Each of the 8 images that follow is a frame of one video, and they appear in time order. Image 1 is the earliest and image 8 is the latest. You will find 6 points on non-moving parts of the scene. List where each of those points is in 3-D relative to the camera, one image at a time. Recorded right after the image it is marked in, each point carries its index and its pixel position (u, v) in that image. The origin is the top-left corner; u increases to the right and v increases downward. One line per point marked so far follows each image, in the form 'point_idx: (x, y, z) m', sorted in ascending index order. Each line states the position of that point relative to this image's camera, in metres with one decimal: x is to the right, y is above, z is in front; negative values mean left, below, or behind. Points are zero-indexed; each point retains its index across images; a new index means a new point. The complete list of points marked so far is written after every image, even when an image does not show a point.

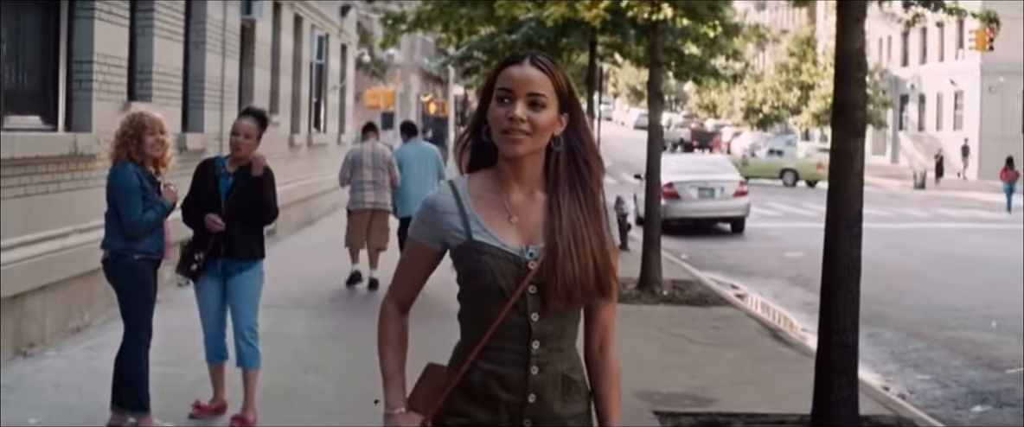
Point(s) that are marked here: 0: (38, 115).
0: (-3.3, +0.7, +9.2) m
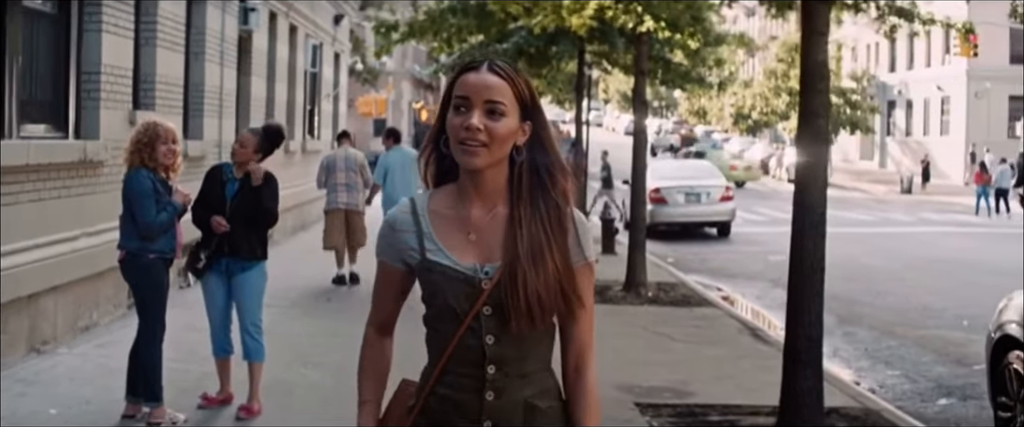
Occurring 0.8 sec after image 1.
0: (-3.3, +0.7, +9.6) m
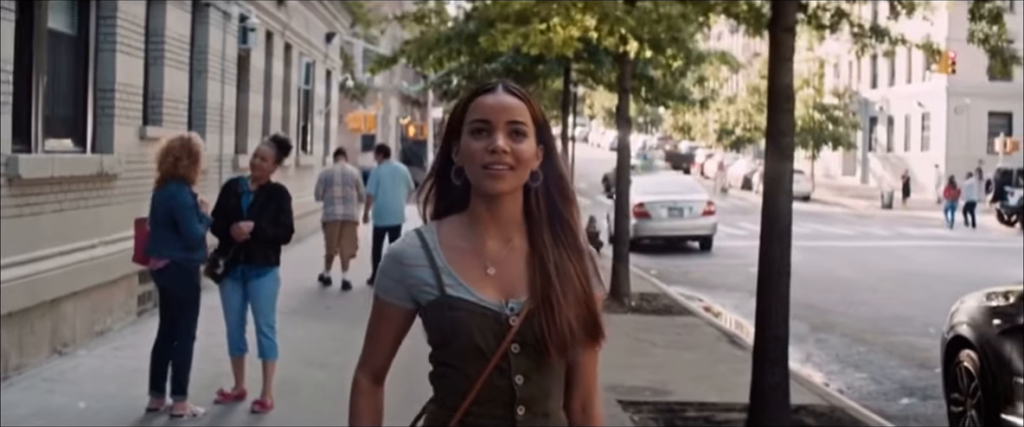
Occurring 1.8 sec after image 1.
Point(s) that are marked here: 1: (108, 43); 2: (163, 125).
0: (-3.4, +0.6, +10.3) m
1: (-3.3, +1.4, +10.8) m
2: (-3.3, +0.9, +12.8) m
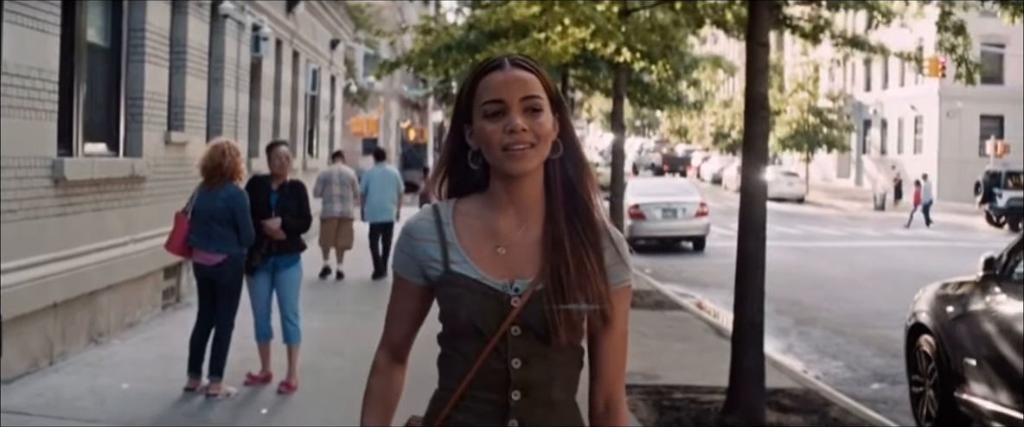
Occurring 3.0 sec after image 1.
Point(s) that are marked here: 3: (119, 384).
0: (-3.4, +0.6, +11.1) m
1: (-3.3, +1.4, +11.6) m
2: (-3.3, +0.9, +13.7) m
3: (-2.6, -1.1, +8.8) m
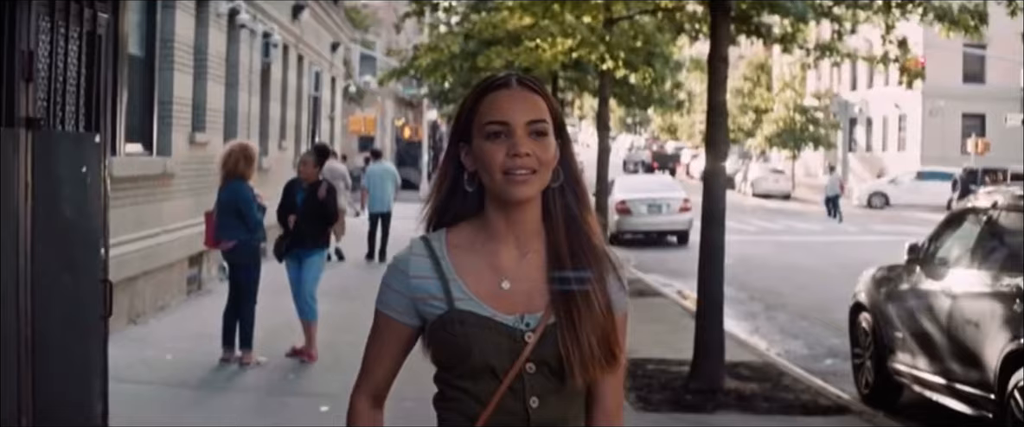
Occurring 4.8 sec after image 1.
0: (-3.5, +0.7, +12.4) m
1: (-3.3, +1.5, +12.9) m
2: (-3.4, +0.9, +15.0) m
3: (-2.7, -1.1, +10.1) m
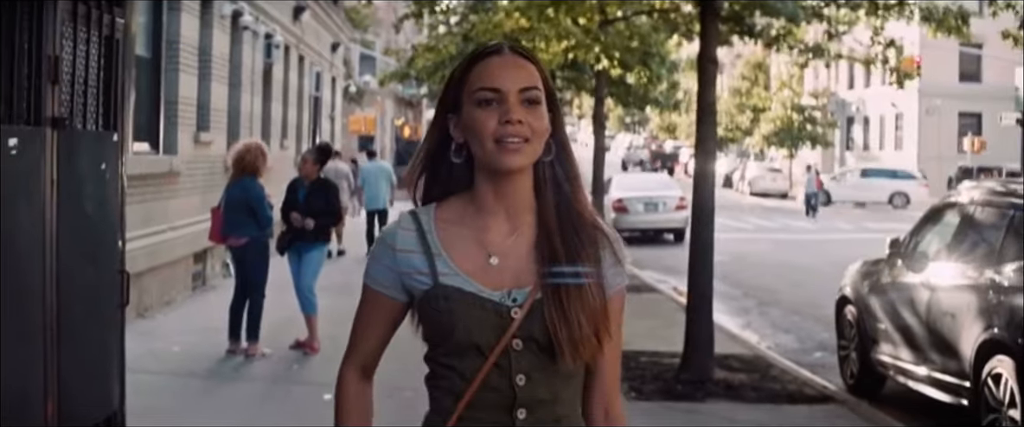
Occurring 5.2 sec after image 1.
0: (-3.5, +0.7, +12.7) m
1: (-3.4, +1.5, +13.3) m
2: (-3.5, +1.0, +15.3) m
3: (-2.7, -1.1, +10.5) m
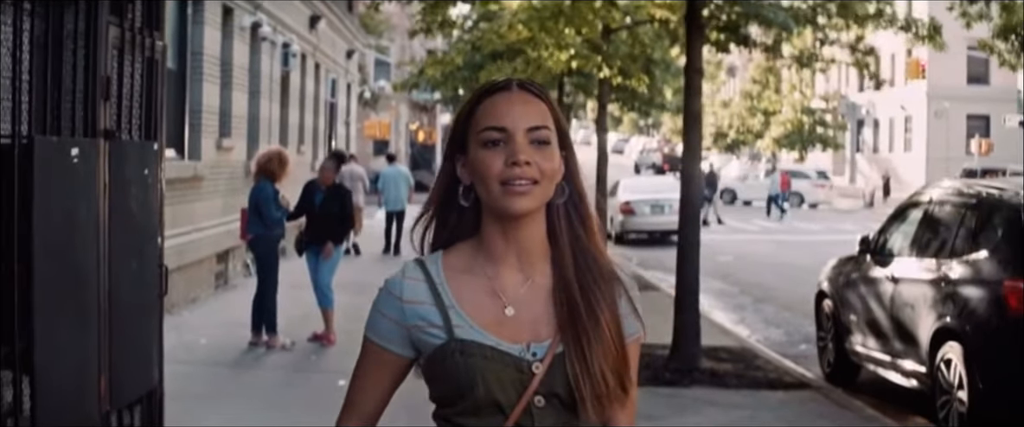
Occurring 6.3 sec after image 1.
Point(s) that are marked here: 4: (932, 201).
0: (-3.5, +0.7, +13.6) m
1: (-3.3, +1.5, +14.1) m
2: (-3.4, +0.9, +16.2) m
3: (-2.7, -1.1, +11.3) m
4: (+3.1, +0.1, +9.8) m
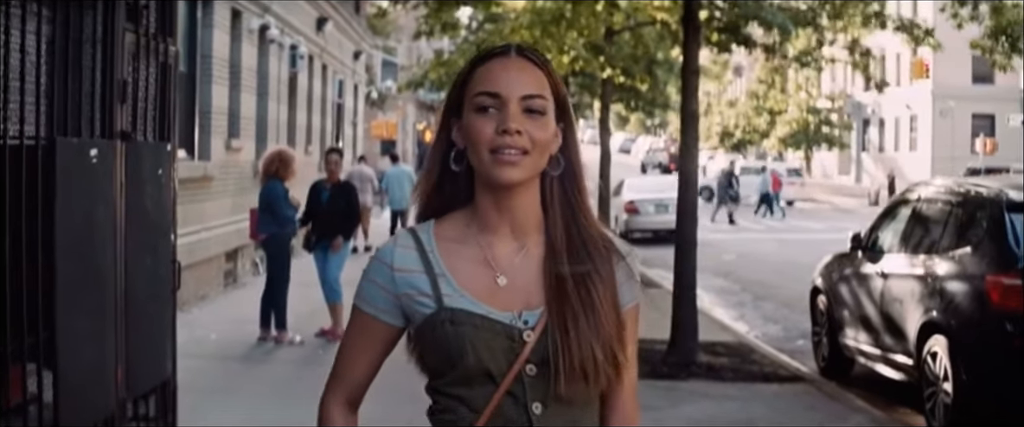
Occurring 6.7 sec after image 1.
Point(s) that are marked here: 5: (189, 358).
0: (-3.4, +0.7, +13.9) m
1: (-3.3, +1.5, +14.4) m
2: (-3.4, +0.9, +16.5) m
3: (-2.7, -1.1, +11.6) m
4: (+3.1, +0.1, +10.1) m
5: (-2.6, -1.1, +10.7) m
